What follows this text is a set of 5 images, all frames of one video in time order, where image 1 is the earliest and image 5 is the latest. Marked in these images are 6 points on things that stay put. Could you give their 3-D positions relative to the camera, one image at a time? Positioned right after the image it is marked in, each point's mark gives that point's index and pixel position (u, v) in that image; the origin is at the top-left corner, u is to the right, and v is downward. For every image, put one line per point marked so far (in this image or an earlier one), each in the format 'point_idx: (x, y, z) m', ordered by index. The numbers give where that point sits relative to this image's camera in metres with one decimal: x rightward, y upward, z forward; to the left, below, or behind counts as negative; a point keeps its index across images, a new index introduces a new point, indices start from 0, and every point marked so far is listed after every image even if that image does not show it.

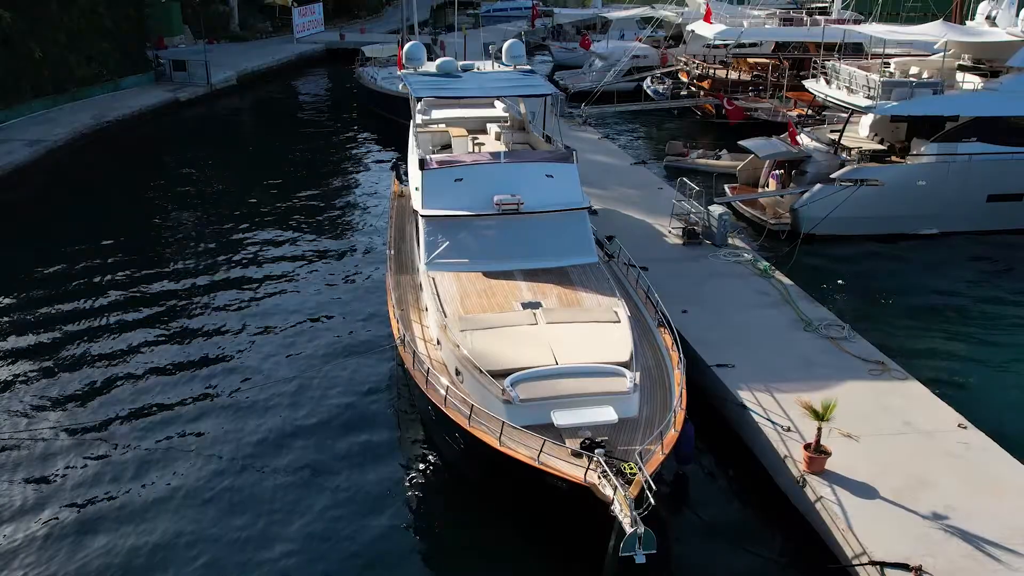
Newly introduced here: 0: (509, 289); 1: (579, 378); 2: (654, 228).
0: (0.0, 0.0, +12.7) m
1: (+0.8, -1.1, +10.1) m
2: (+3.1, +1.3, +17.8) m
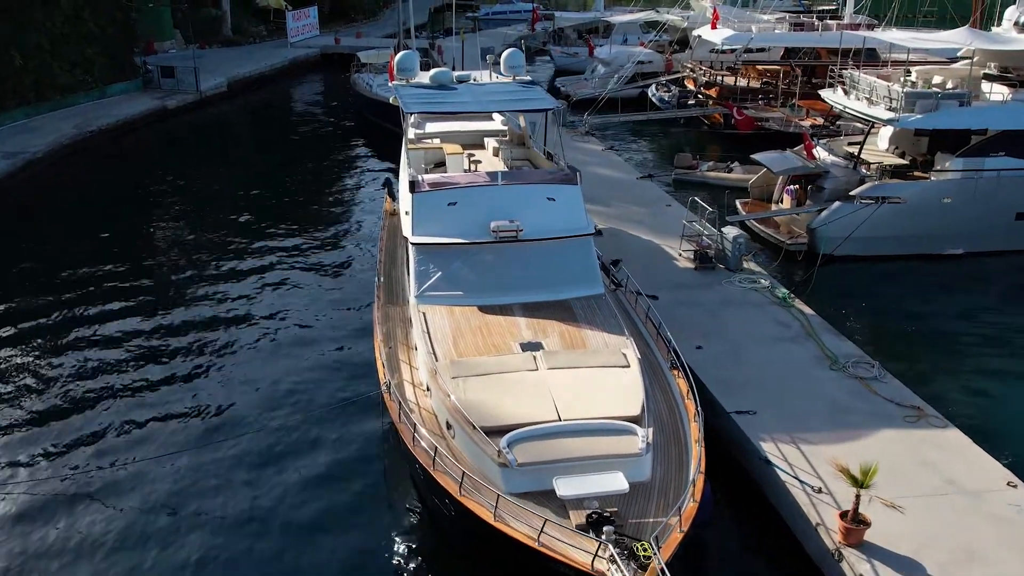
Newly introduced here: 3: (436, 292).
0: (-0.1, -0.6, +11.6) m
1: (+0.8, -1.7, +9.0) m
2: (+3.1, +0.8, +16.7) m
3: (-1.2, -0.1, +12.2) m
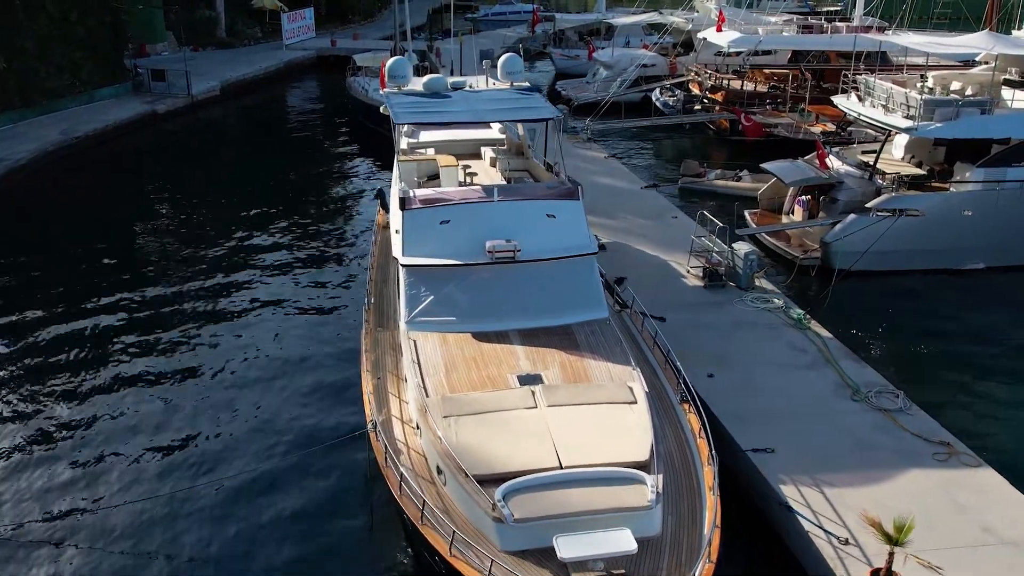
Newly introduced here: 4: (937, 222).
0: (-0.1, -0.9, +10.7) m
1: (+0.8, -2.0, +8.1) m
2: (+3.1, +0.4, +15.8) m
3: (-1.2, -0.4, +11.4) m
4: (+8.9, +1.4, +16.8) m
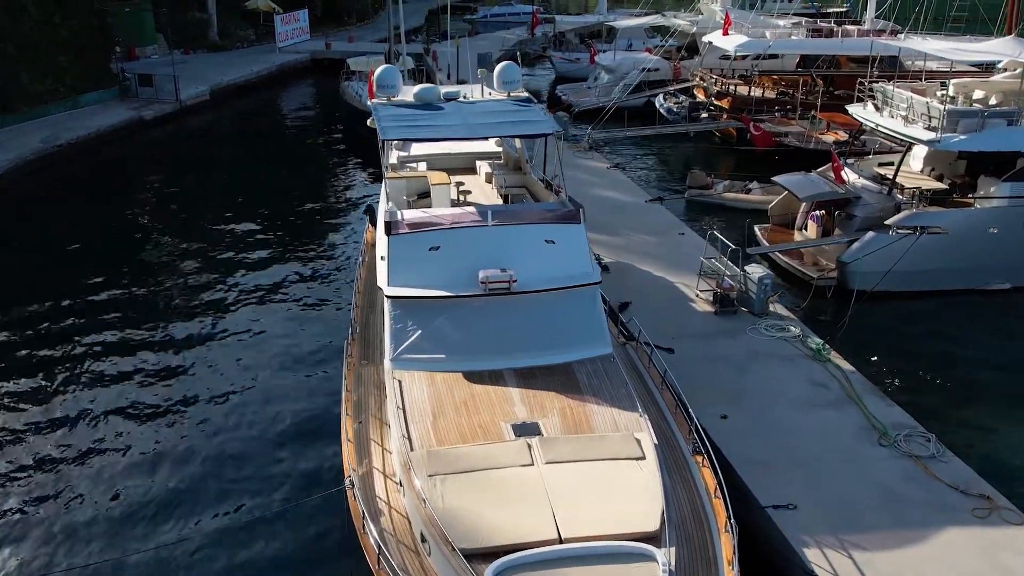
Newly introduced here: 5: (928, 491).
0: (-0.2, -1.4, +9.7) m
1: (+0.7, -2.5, +7.1) m
2: (+3.0, 0.0, +14.8) m
3: (-1.3, -0.9, +10.4) m
4: (+8.8, +1.0, +15.8) m
5: (+5.0, -2.4, +9.7) m
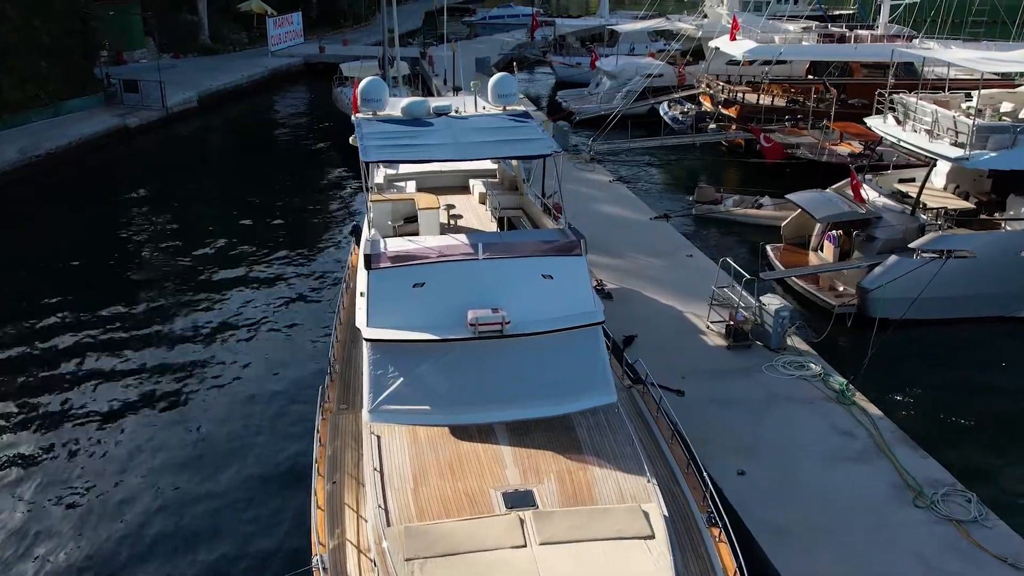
0: (-0.3, -1.9, +8.6) m
1: (+0.6, -3.0, +6.0) m
2: (+2.9, -0.5, +13.7) m
3: (-1.3, -1.4, +9.3) m
4: (+8.7, +0.4, +14.7) m
5: (+4.9, -2.9, +8.6) m
